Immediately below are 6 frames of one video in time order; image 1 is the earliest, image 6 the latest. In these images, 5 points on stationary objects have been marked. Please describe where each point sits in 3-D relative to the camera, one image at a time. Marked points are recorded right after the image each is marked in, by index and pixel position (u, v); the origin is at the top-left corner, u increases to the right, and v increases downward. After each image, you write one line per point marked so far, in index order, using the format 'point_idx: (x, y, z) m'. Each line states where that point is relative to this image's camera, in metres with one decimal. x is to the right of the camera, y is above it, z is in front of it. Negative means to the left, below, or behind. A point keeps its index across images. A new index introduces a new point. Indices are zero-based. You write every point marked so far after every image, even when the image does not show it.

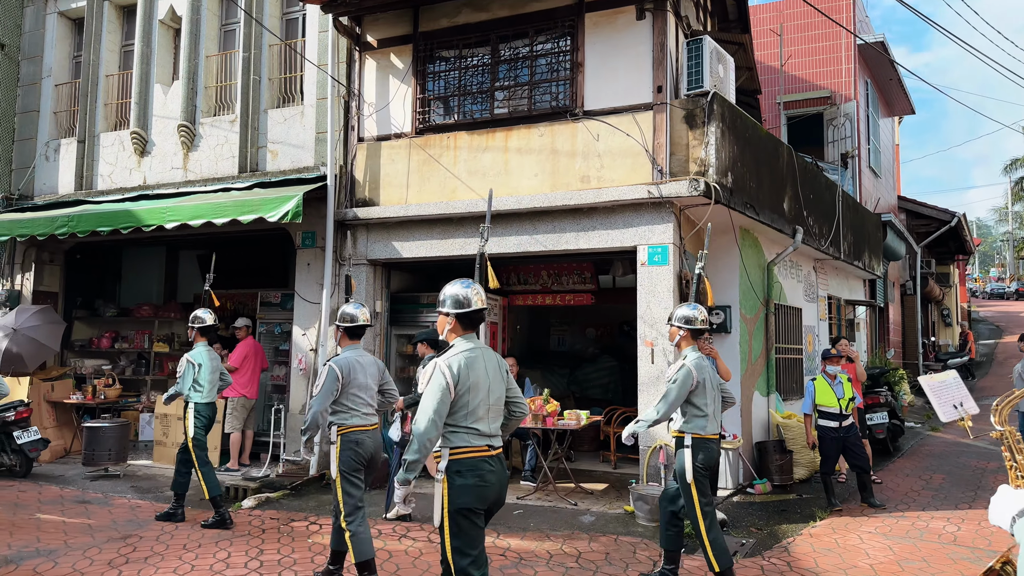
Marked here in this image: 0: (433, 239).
0: (-0.8, +0.5, +6.4) m
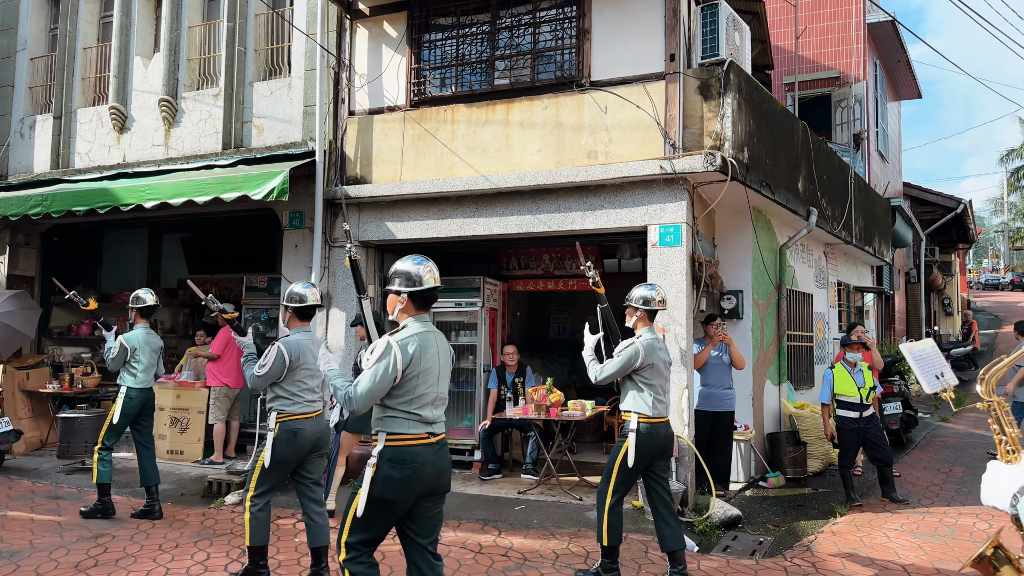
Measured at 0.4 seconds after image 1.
0: (-0.8, +0.6, +6.0) m
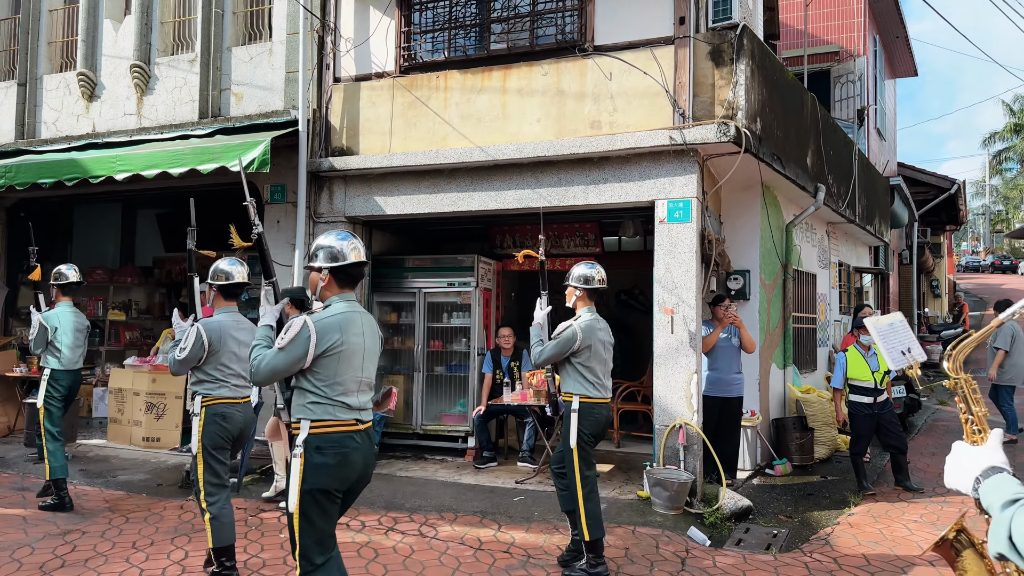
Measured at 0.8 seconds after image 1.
0: (-0.8, +0.8, +5.7) m
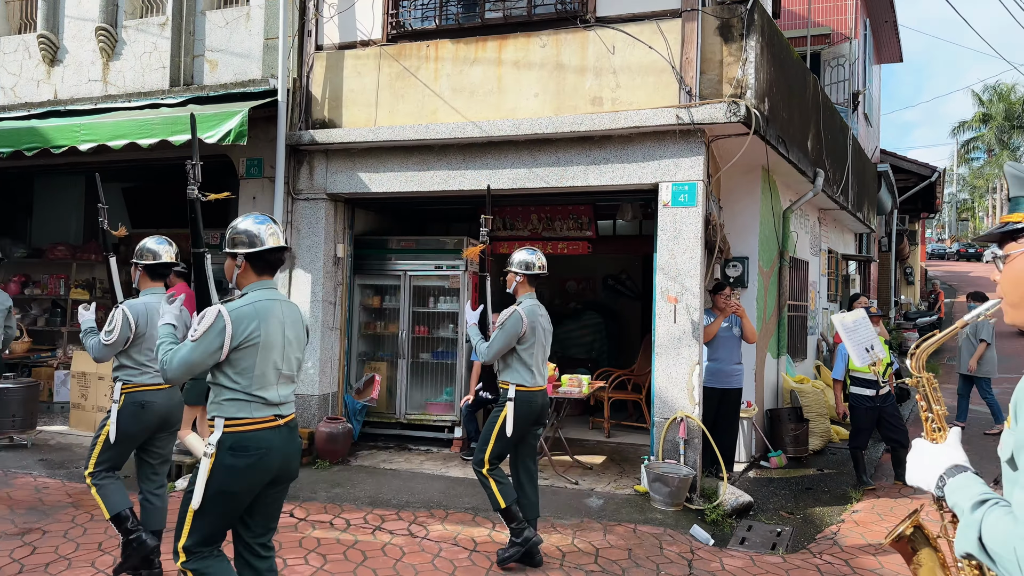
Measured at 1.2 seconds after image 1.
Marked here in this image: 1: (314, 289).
0: (-0.8, +0.9, +5.3) m
1: (-1.6, 0.0, +5.6) m
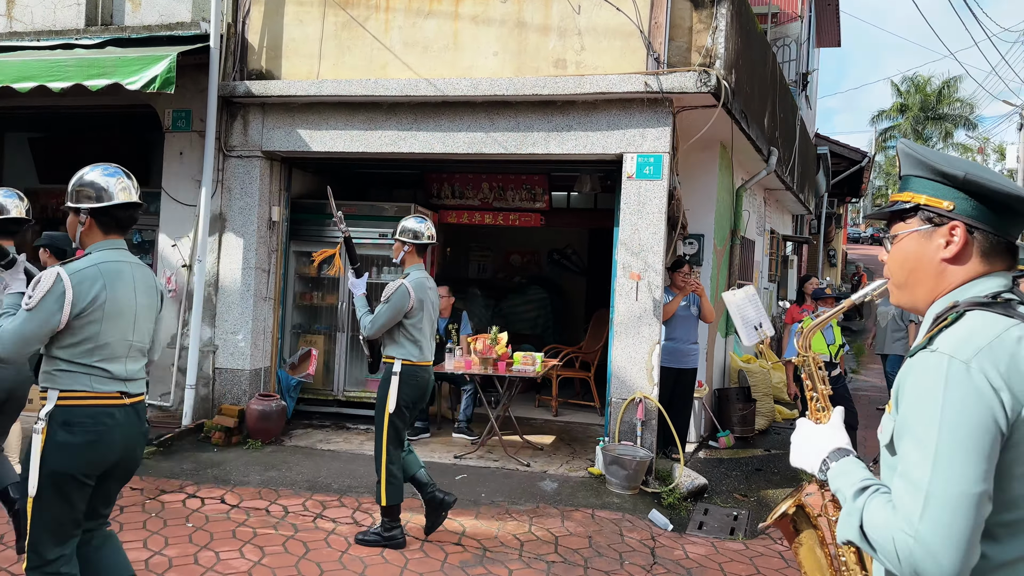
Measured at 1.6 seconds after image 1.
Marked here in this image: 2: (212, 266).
0: (-1.2, +1.2, +4.9) m
1: (-2.0, +0.3, +5.1) m
2: (-2.3, +0.2, +5.1) m
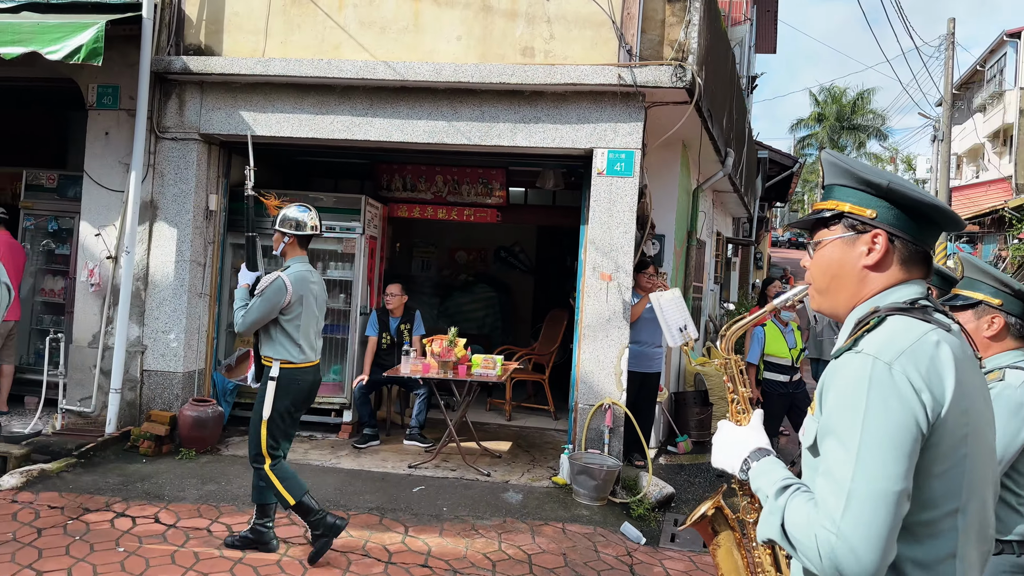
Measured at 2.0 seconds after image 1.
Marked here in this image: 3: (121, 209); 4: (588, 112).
0: (-1.4, +1.2, +4.6) m
1: (-2.3, +0.3, +4.6) m
2: (-2.6, +0.2, +4.6) m
3: (-2.7, +0.5, +4.7) m
4: (+0.5, +1.1, +4.3) m
